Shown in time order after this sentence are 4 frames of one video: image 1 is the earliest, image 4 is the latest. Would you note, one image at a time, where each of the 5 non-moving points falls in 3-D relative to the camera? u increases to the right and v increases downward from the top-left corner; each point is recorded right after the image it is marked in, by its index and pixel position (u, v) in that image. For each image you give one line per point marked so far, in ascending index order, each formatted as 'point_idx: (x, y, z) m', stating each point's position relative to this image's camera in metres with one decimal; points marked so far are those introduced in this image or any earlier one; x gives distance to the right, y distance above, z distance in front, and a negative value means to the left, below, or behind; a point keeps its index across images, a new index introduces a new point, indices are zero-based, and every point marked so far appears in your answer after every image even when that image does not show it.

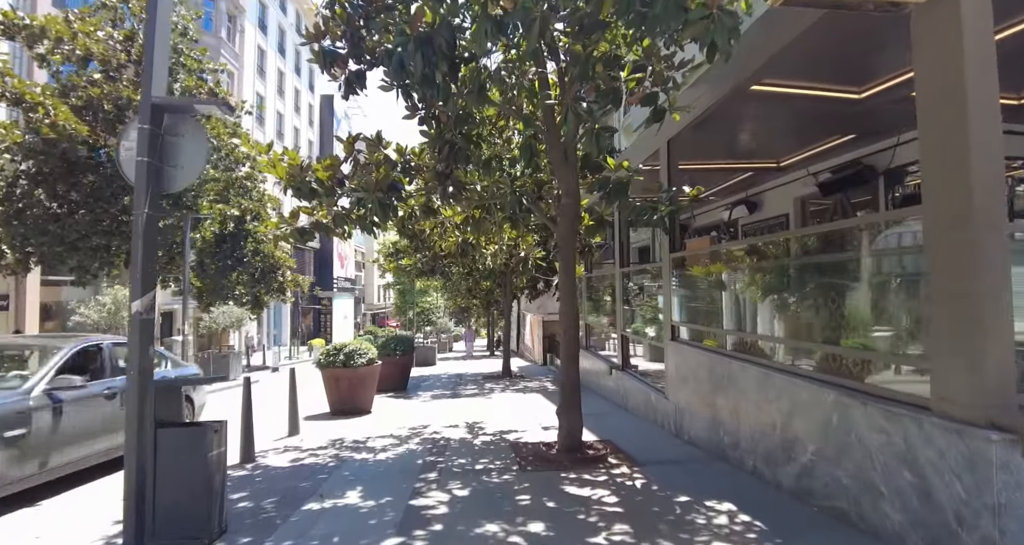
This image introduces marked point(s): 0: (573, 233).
0: (+0.6, +0.4, +5.9) m
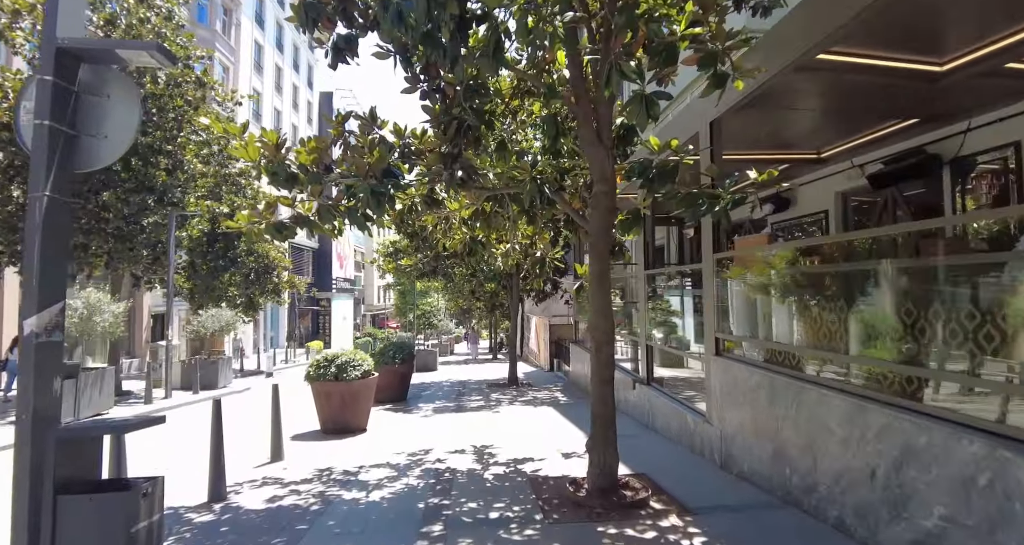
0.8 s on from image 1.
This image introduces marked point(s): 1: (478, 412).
0: (+0.8, +0.4, +4.9) m
1: (-0.7, -2.7, +11.0) m
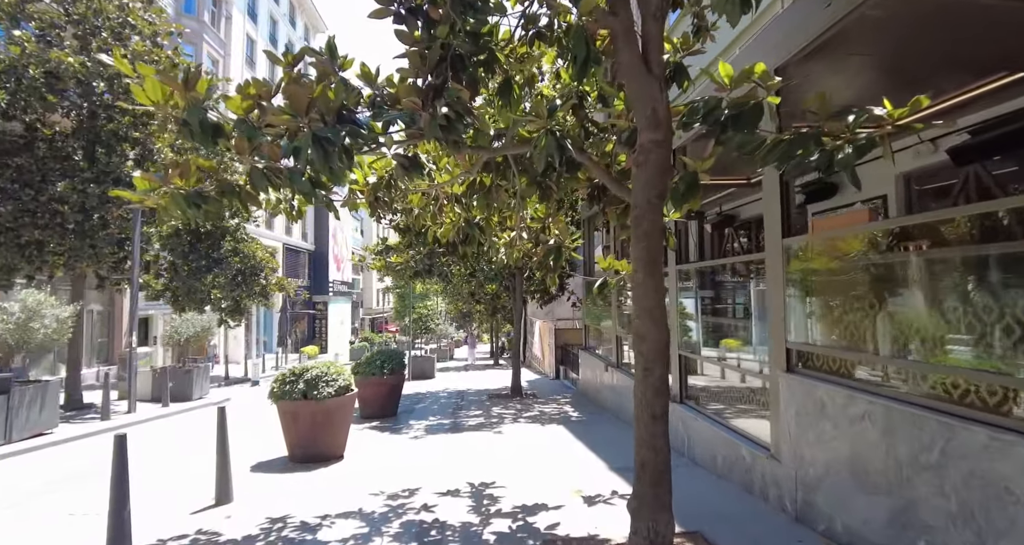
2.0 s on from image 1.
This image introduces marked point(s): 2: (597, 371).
0: (+0.9, +0.5, +3.4) m
1: (-0.6, -2.6, +9.6) m
2: (+1.8, -2.1, +12.4) m
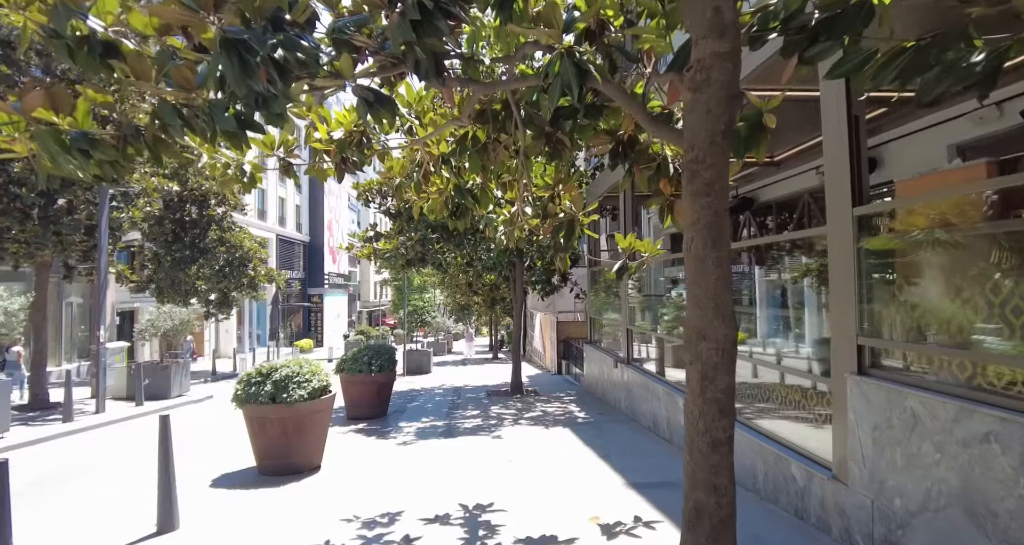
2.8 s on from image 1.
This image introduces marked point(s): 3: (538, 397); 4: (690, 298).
0: (+0.9, +0.6, +2.4) m
1: (-0.6, -2.4, +8.6) m
2: (+1.8, -1.9, +11.5) m
3: (+0.6, -2.7, +12.4) m
4: (+0.8, -0.1, +2.4) m
